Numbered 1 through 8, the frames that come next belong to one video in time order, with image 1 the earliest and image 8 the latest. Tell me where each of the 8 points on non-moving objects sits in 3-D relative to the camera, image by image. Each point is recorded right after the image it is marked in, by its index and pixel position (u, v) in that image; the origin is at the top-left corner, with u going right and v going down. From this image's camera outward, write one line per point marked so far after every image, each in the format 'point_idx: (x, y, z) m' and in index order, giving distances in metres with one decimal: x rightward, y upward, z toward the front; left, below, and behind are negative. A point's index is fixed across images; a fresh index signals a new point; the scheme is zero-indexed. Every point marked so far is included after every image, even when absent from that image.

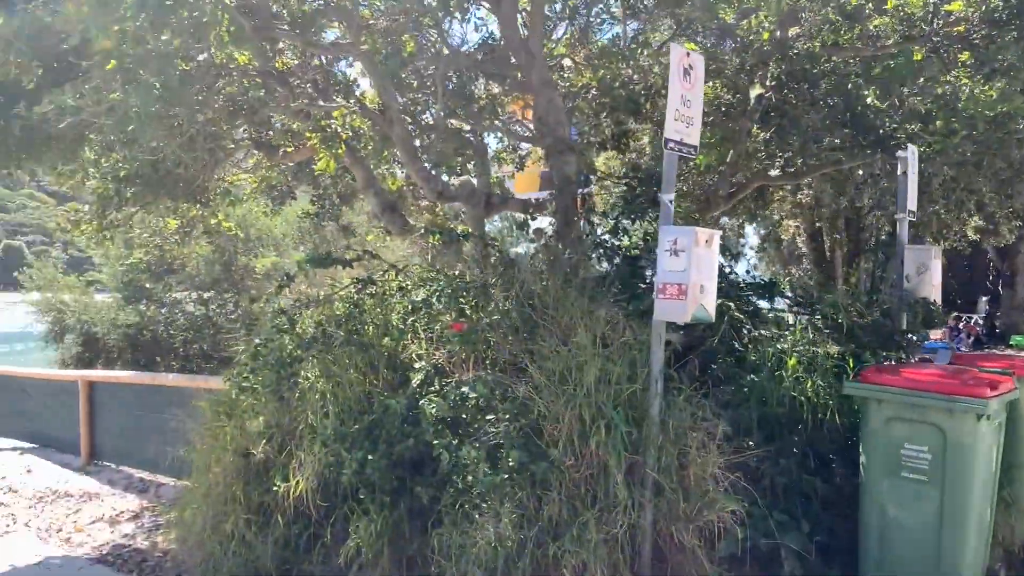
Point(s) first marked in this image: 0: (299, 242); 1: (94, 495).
0: (-2.5, +0.5, +10.1) m
1: (-3.3, -1.6, +6.9) m
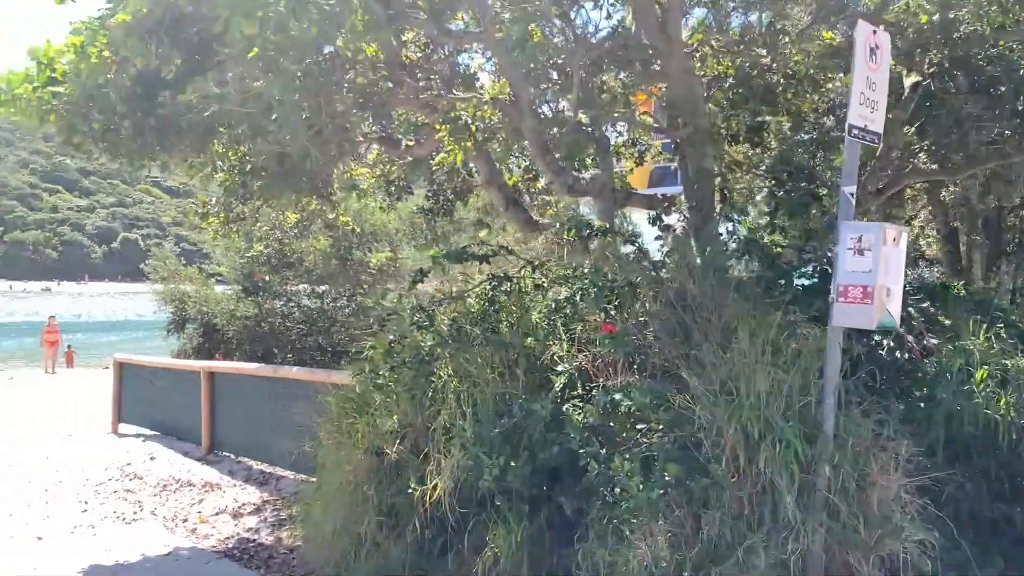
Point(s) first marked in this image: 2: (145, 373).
0: (-1.1, +0.6, +10.0) m
1: (-2.4, -1.6, +7.0) m
2: (-4.0, -0.9, +9.7) m
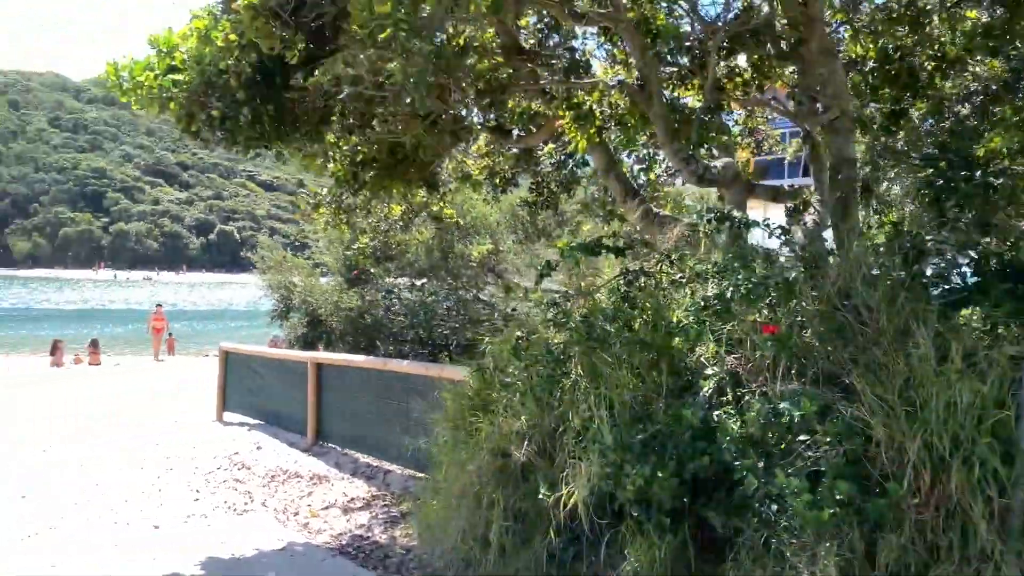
0: (0.0, +0.6, +9.8) m
1: (-1.5, -1.5, +6.9) m
2: (-2.9, -0.8, +9.8) m
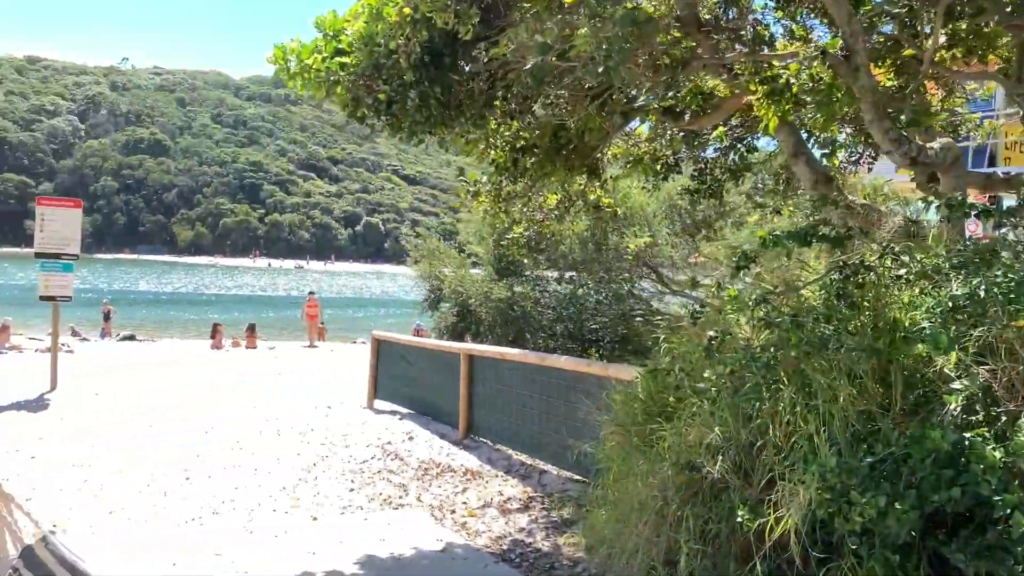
0: (+1.7, +0.7, +9.3) m
1: (-0.3, -1.4, +6.7) m
2: (-1.2, -0.7, +9.7) m
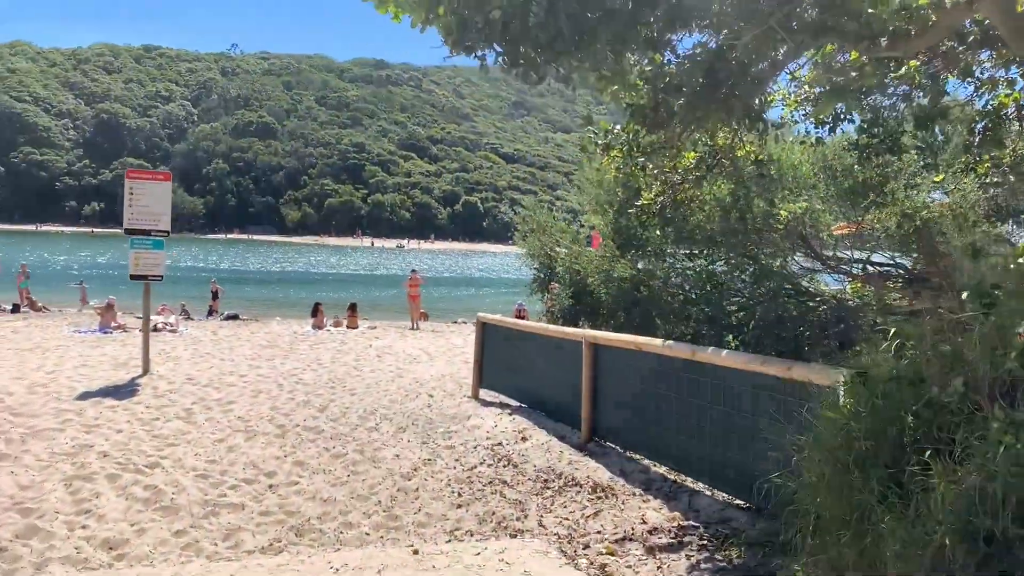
0: (+2.9, +0.9, +7.8) m
1: (+0.6, -1.3, +5.5) m
2: (0.0, -0.5, +8.6) m
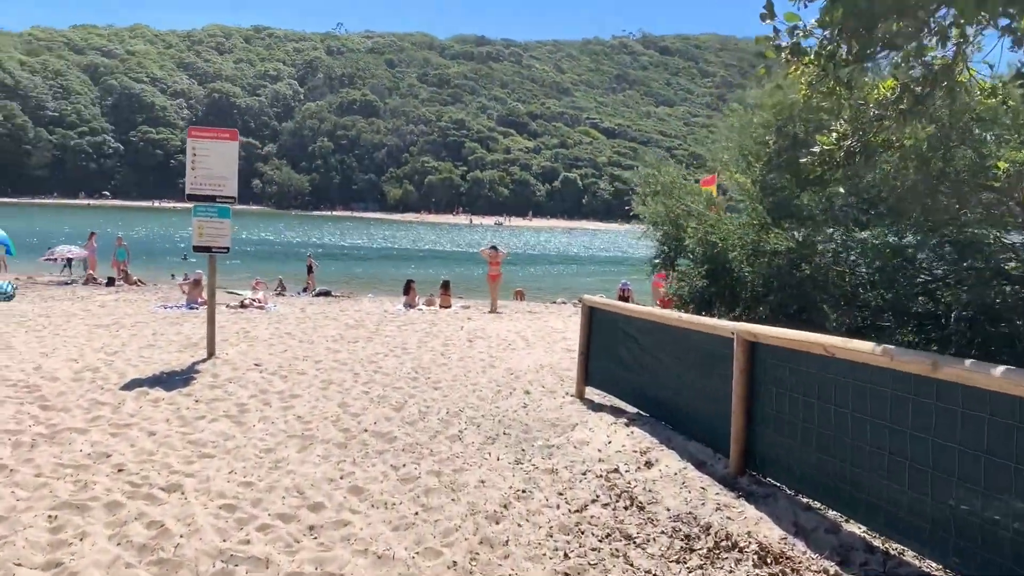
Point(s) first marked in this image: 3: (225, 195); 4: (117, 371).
0: (+3.7, +1.0, +5.7) m
1: (+1.2, -1.2, +3.7) m
2: (+0.9, -0.3, +6.9) m
3: (-3.3, +1.1, +10.1) m
4: (-4.1, -0.9, +9.1) m
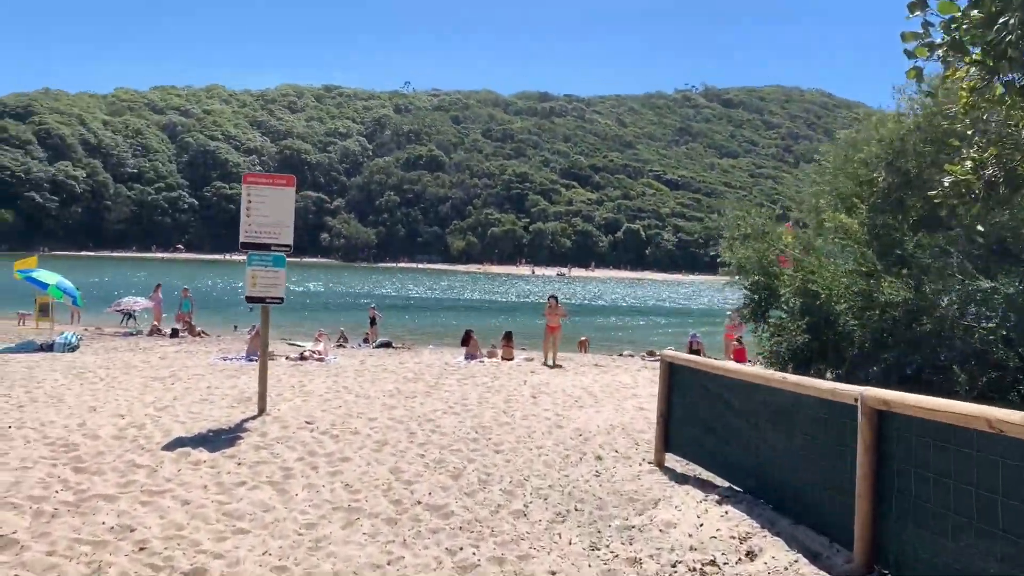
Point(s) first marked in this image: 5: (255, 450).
0: (+4.1, +0.7, +4.8) m
1: (+1.4, -1.4, +2.9) m
2: (+1.4, -0.7, +6.1) m
3: (-2.5, +0.5, +9.7) m
4: (-3.4, -1.4, +8.6) m
5: (-2.2, -1.4, +7.5) m
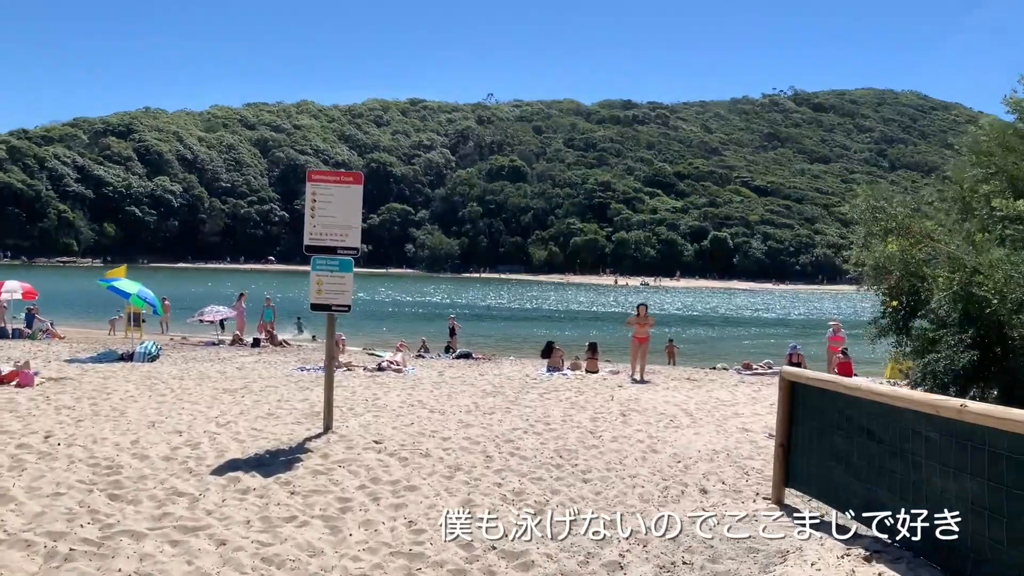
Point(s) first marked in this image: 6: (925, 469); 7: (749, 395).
0: (+4.5, +0.7, +3.4) m
1: (+1.7, -1.3, +1.7) m
2: (+1.9, -0.7, +4.9) m
3: (-1.7, +0.4, +8.9) m
4: (-2.6, -1.4, +7.9) m
5: (-1.5, -1.4, +6.7) m
6: (+2.0, -0.9, +4.3) m
7: (+3.6, -1.6, +13.2) m
